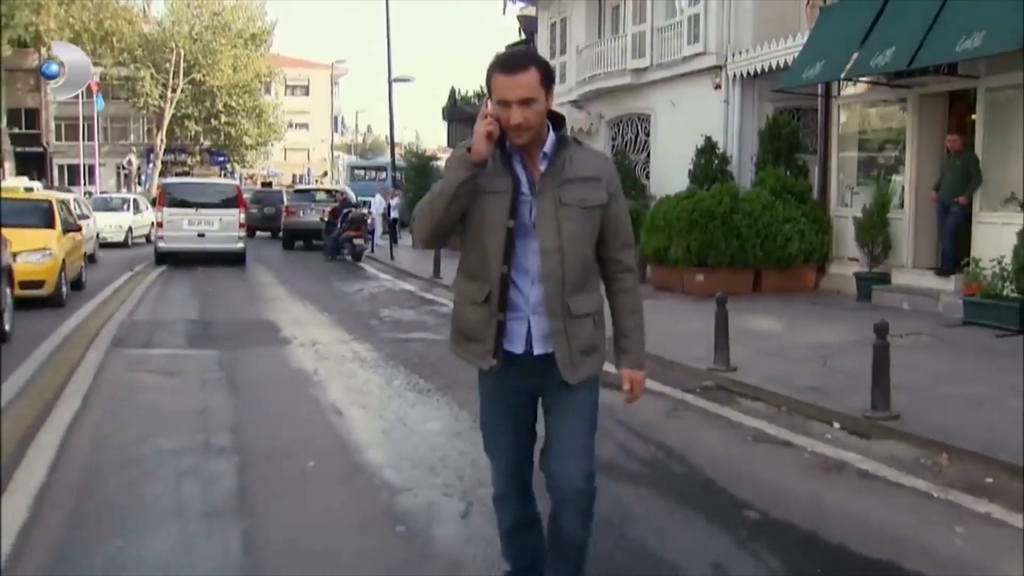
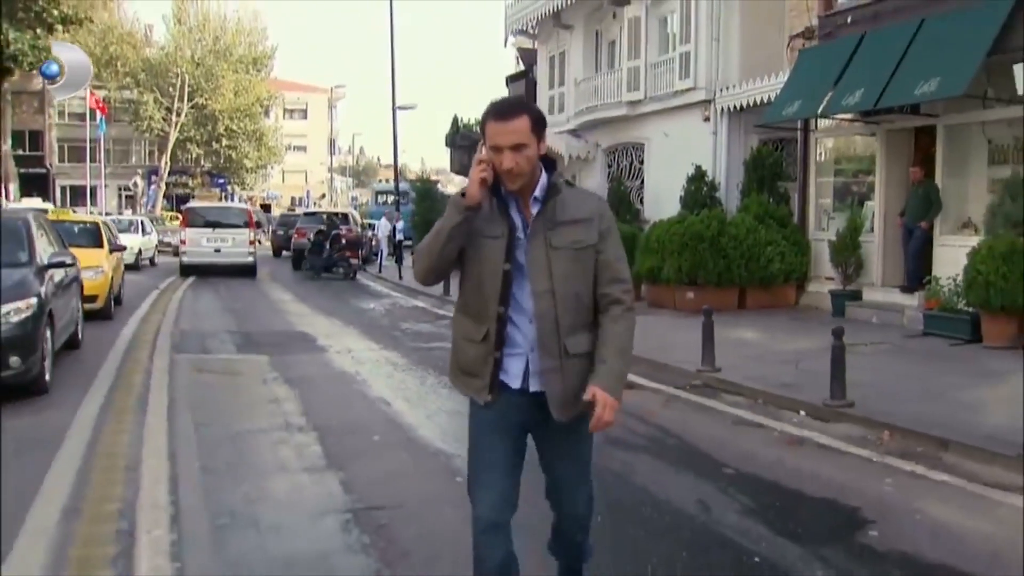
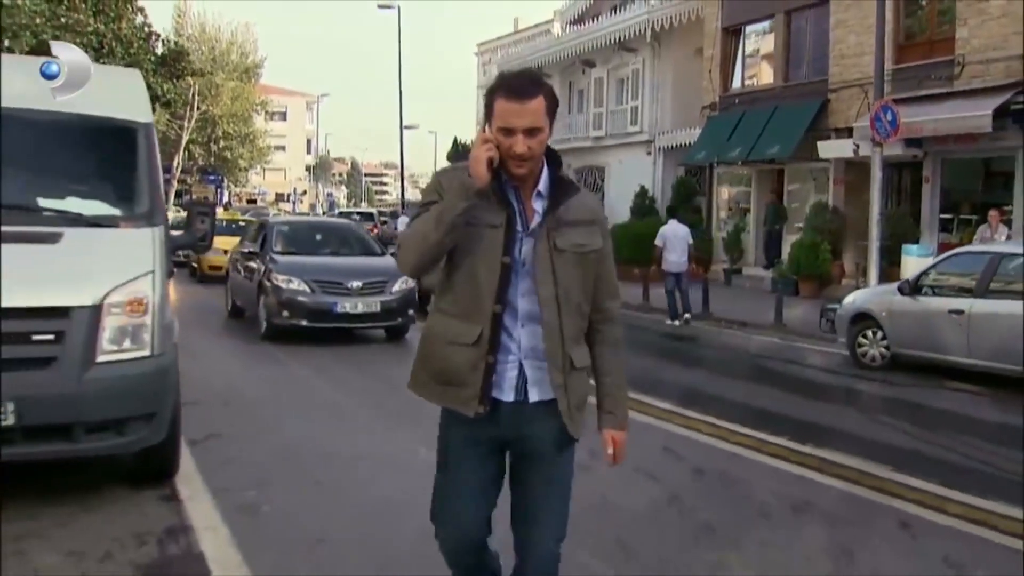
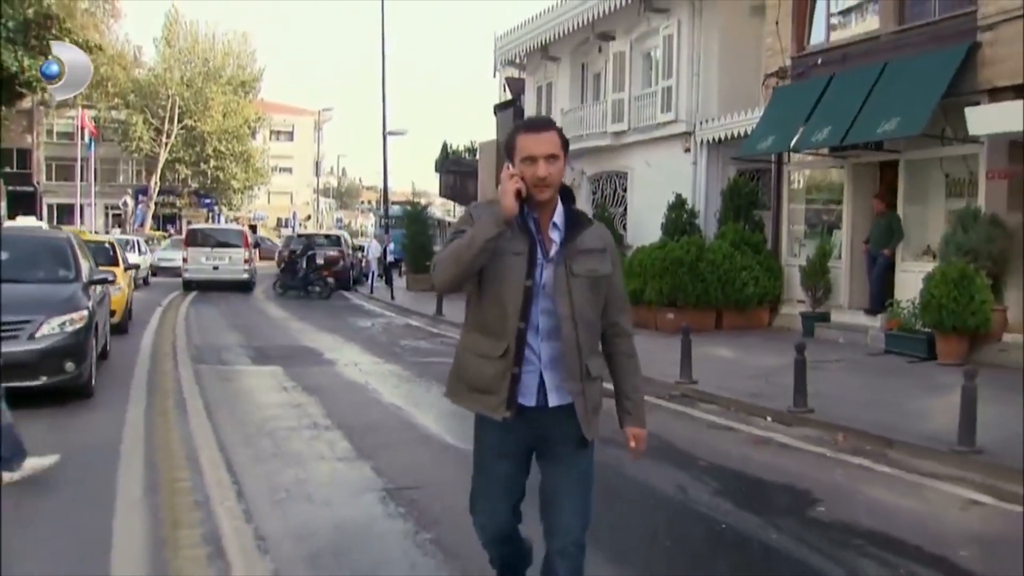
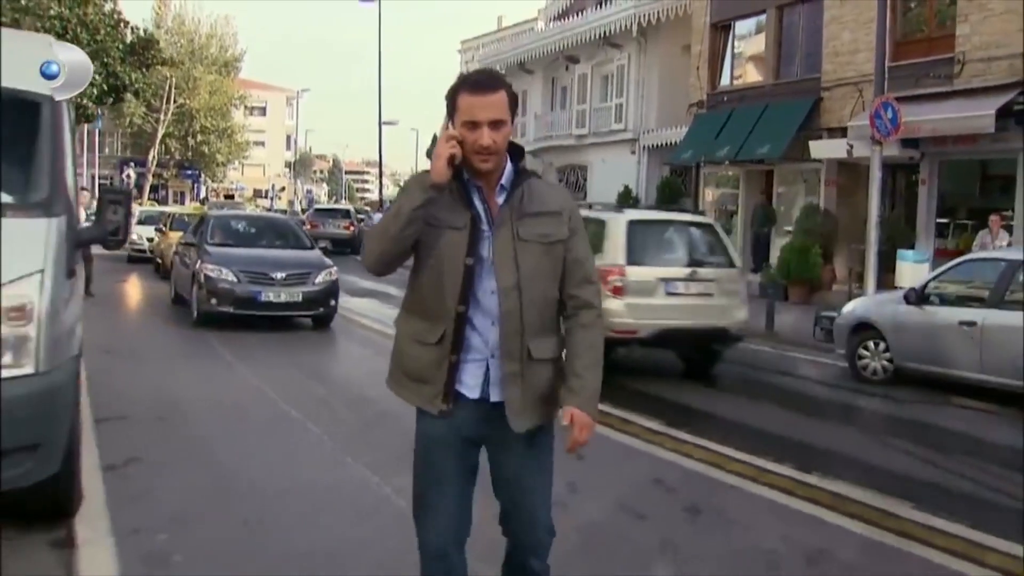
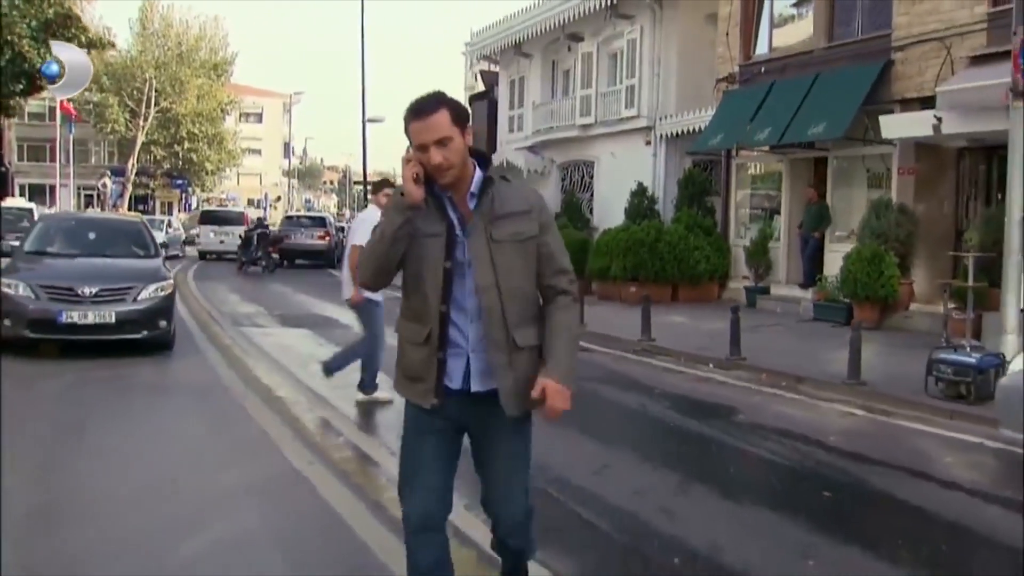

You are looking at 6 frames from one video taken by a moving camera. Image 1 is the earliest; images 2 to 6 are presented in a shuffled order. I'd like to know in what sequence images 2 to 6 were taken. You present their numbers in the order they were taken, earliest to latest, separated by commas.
2, 4, 6, 5, 3
